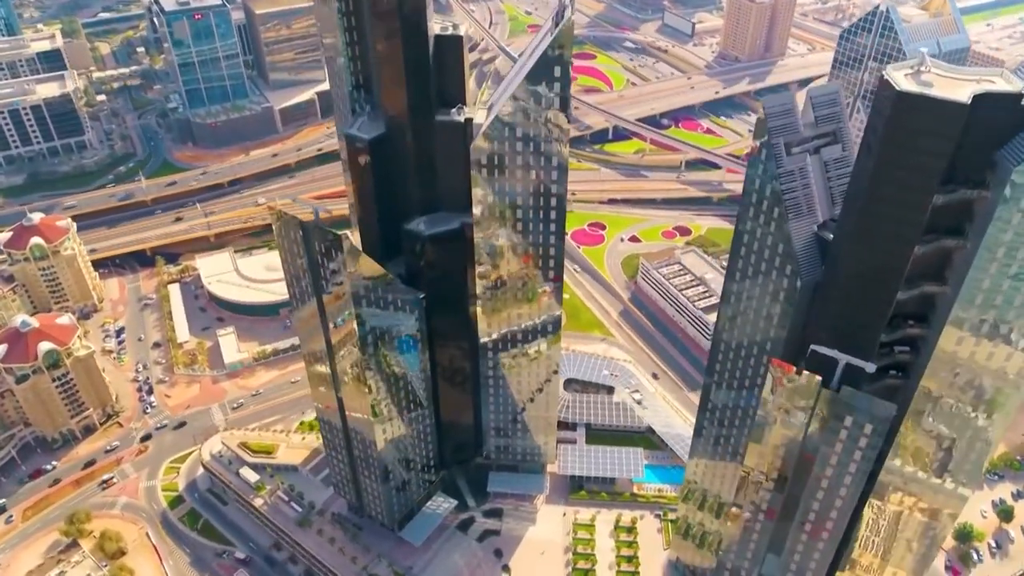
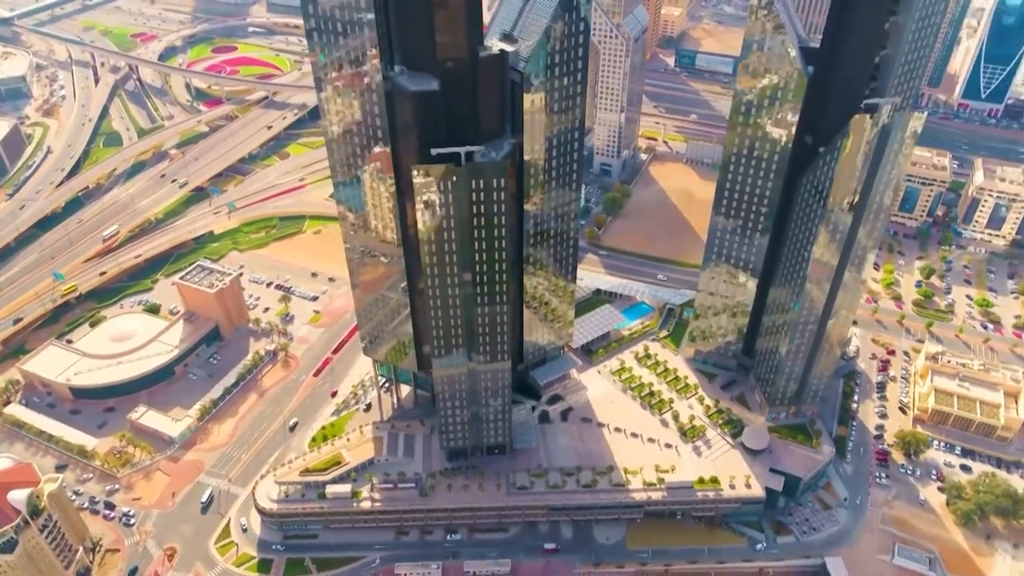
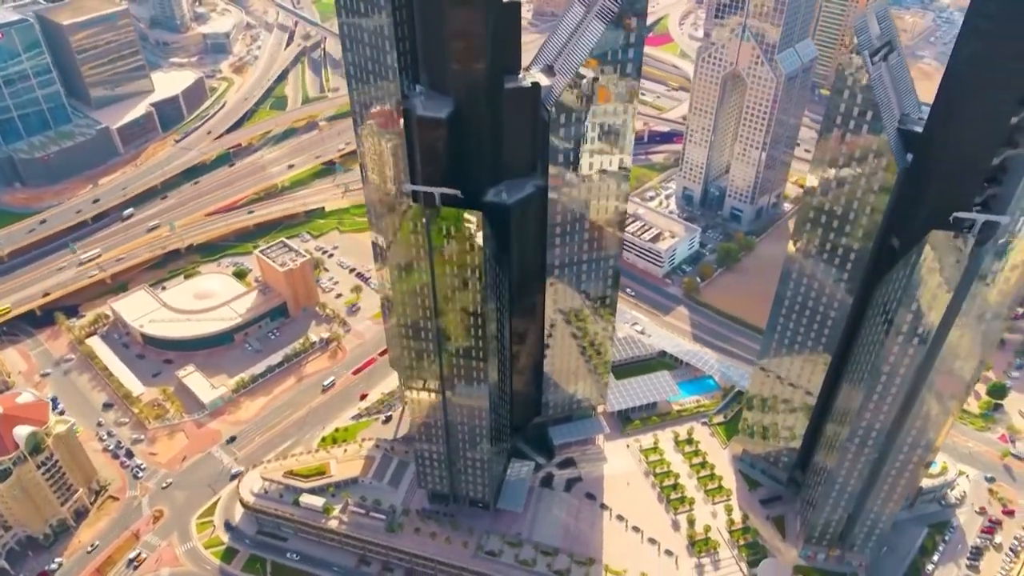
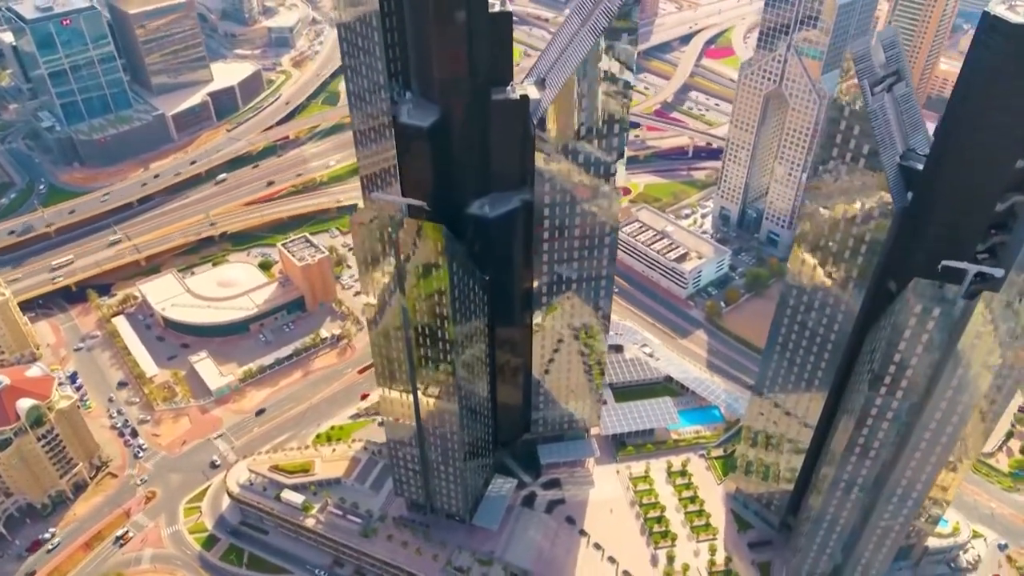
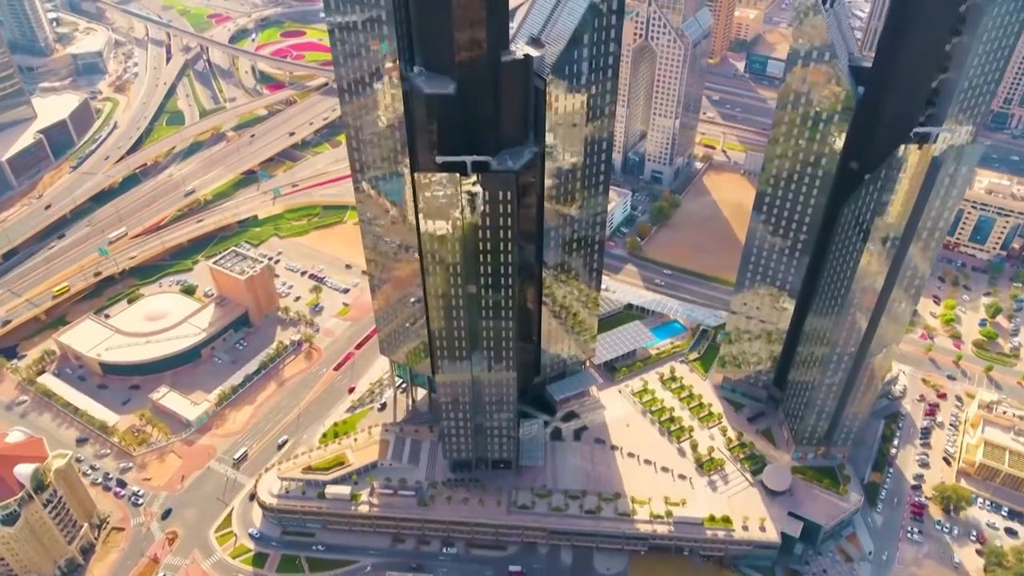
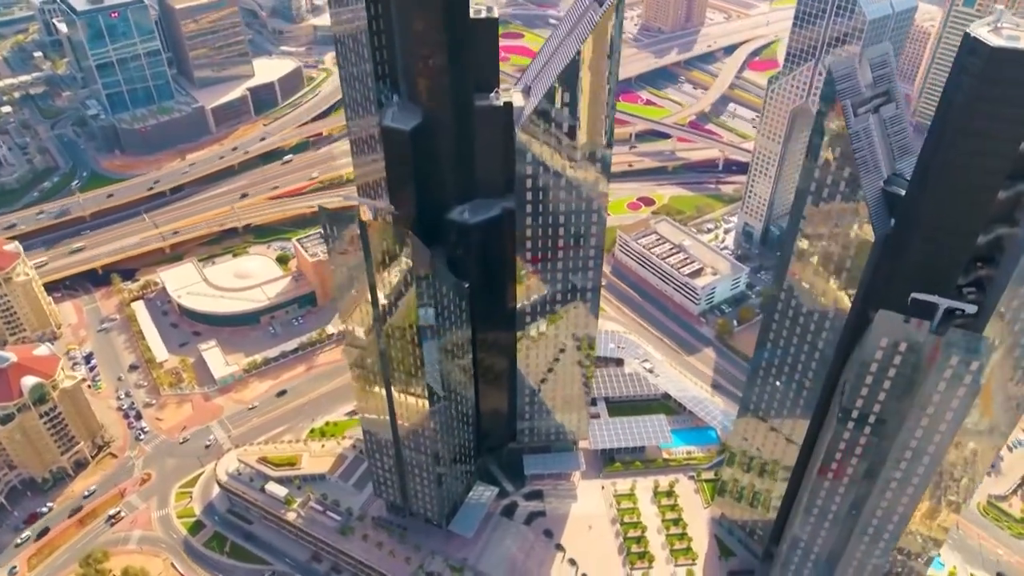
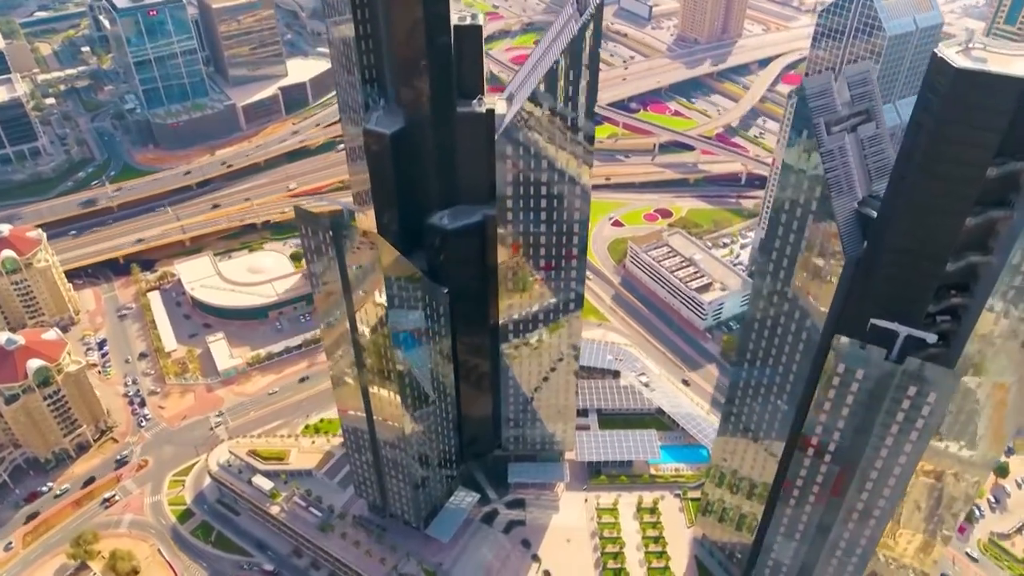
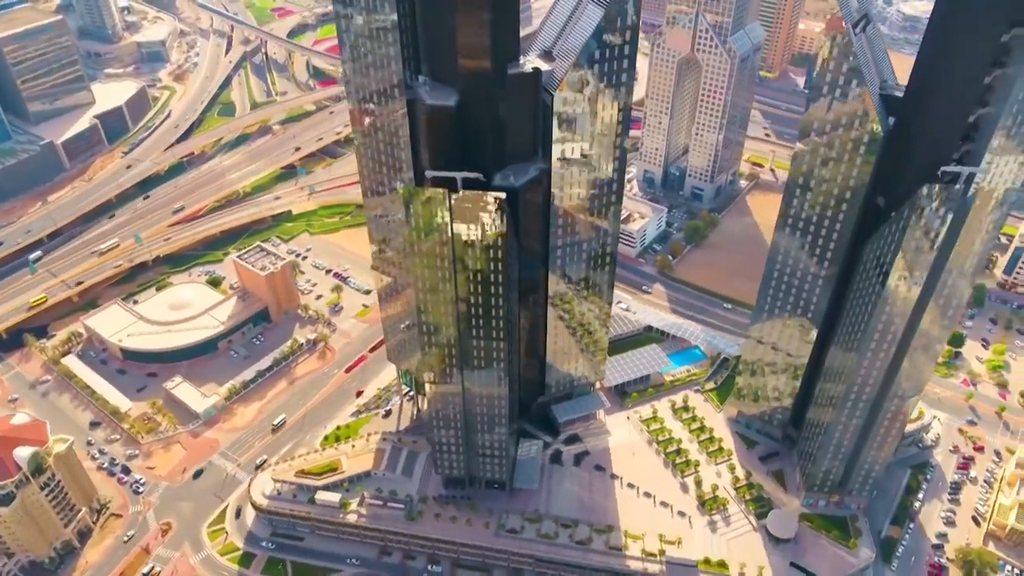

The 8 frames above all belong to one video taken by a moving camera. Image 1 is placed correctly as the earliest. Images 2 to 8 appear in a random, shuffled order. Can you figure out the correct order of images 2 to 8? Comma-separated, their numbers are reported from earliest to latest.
7, 6, 4, 3, 8, 5, 2
